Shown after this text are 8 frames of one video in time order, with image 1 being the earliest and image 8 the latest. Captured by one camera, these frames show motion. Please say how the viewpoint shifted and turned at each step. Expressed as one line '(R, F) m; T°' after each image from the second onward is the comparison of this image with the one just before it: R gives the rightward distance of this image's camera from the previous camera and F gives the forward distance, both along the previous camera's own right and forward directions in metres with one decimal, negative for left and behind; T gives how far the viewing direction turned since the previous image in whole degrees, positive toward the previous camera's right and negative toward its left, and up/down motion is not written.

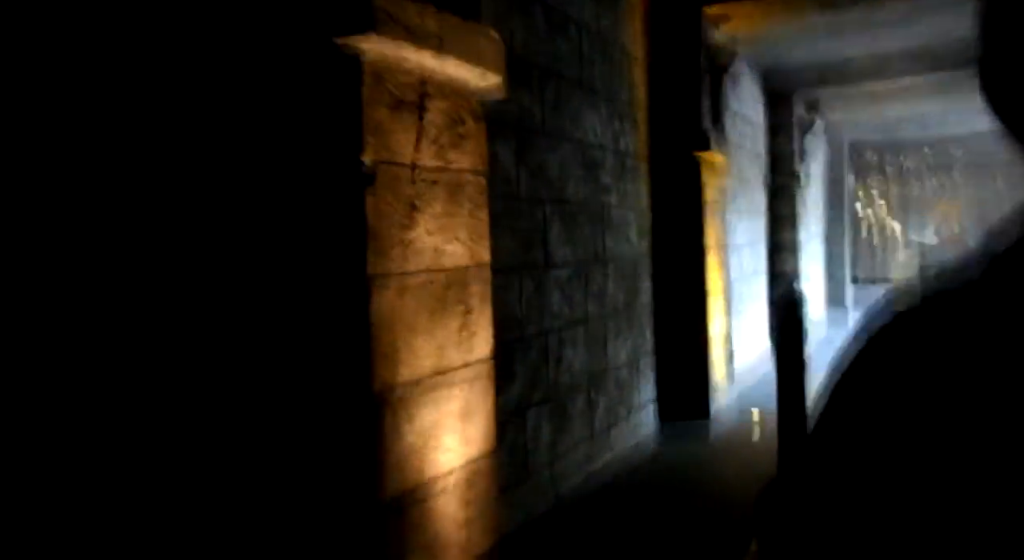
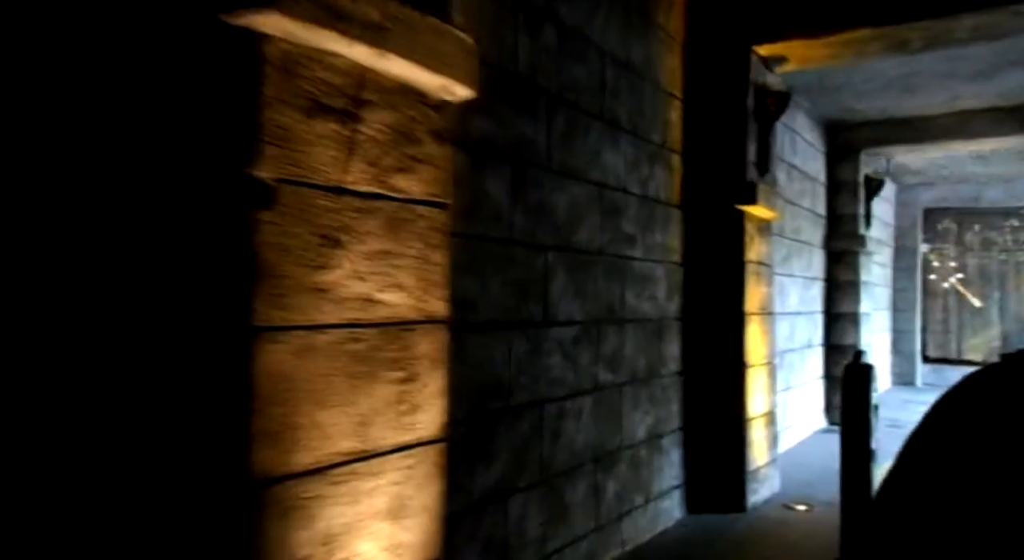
(+0.2, +0.4) m; -4°
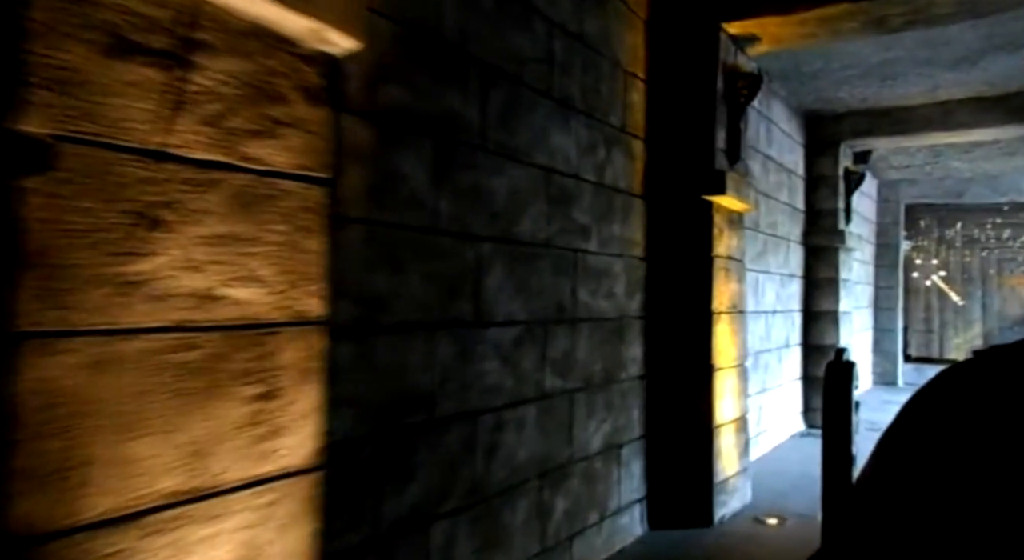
(+0.1, +0.3) m; +1°
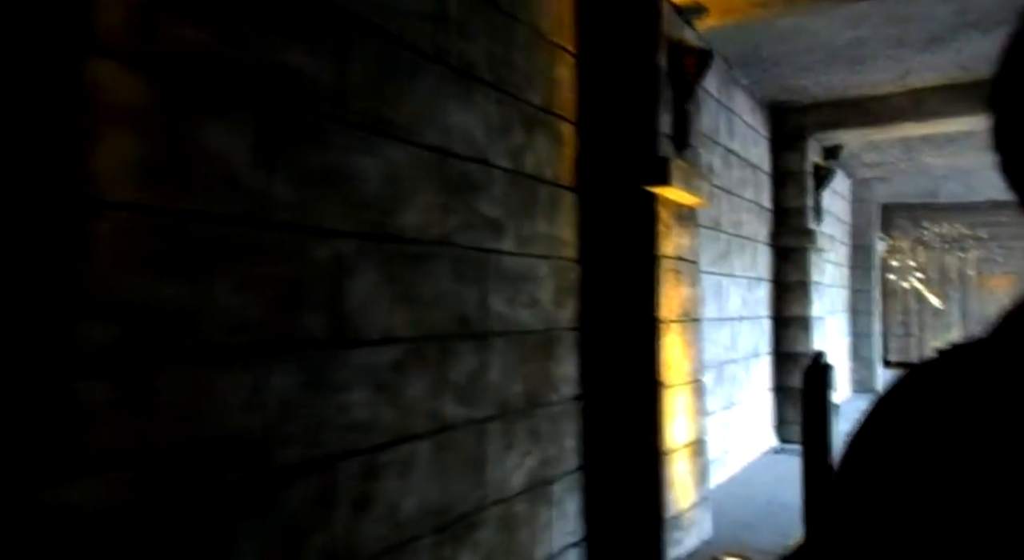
(+0.2, +0.4) m; +1°
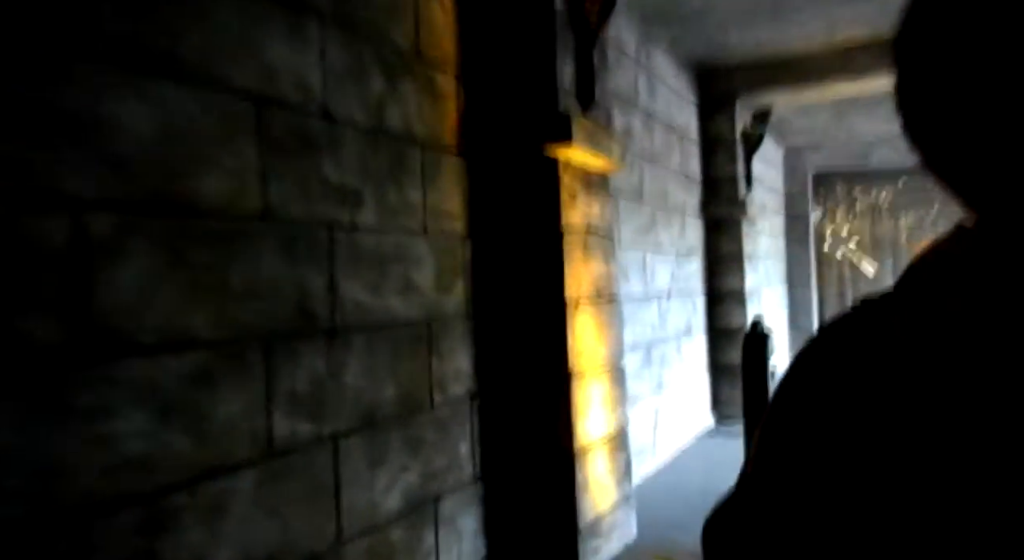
(+0.2, +0.4) m; +4°
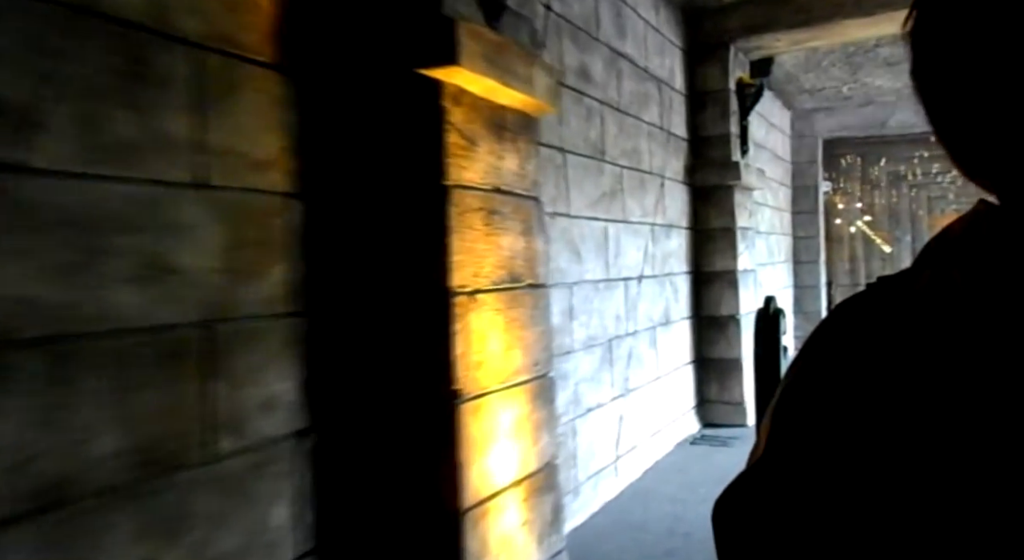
(+0.3, +0.8) m; -1°
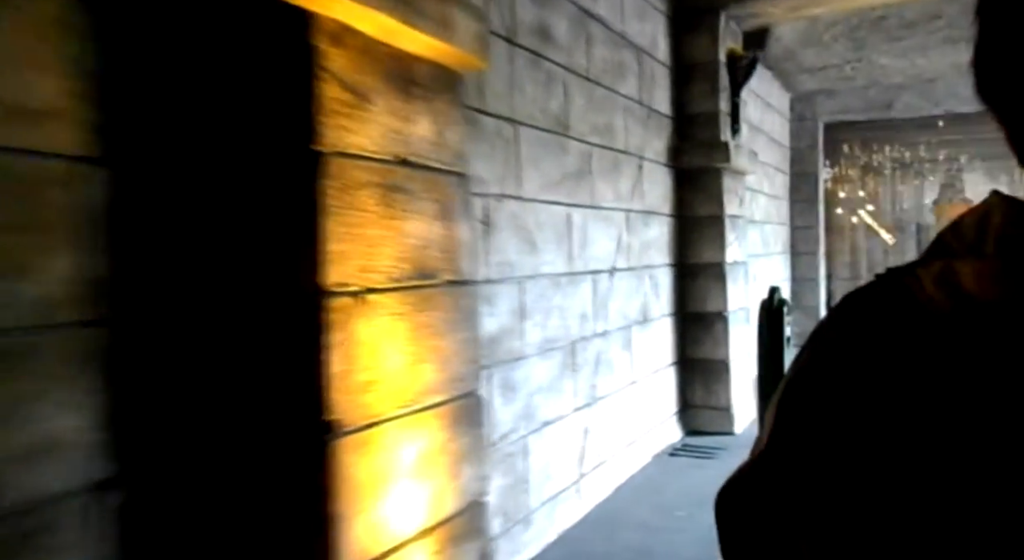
(+0.2, +0.4) m; 0°
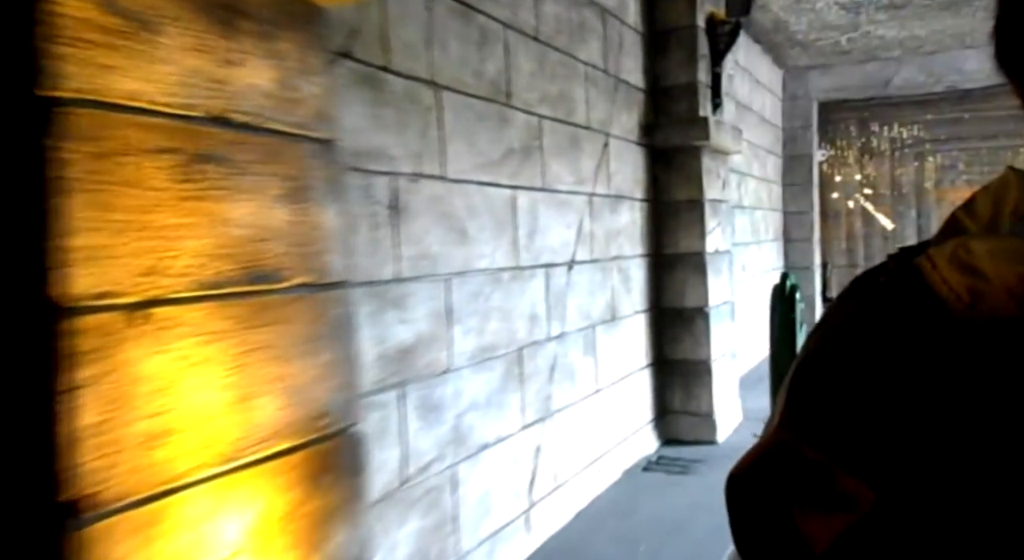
(+0.2, +0.4) m; 0°
